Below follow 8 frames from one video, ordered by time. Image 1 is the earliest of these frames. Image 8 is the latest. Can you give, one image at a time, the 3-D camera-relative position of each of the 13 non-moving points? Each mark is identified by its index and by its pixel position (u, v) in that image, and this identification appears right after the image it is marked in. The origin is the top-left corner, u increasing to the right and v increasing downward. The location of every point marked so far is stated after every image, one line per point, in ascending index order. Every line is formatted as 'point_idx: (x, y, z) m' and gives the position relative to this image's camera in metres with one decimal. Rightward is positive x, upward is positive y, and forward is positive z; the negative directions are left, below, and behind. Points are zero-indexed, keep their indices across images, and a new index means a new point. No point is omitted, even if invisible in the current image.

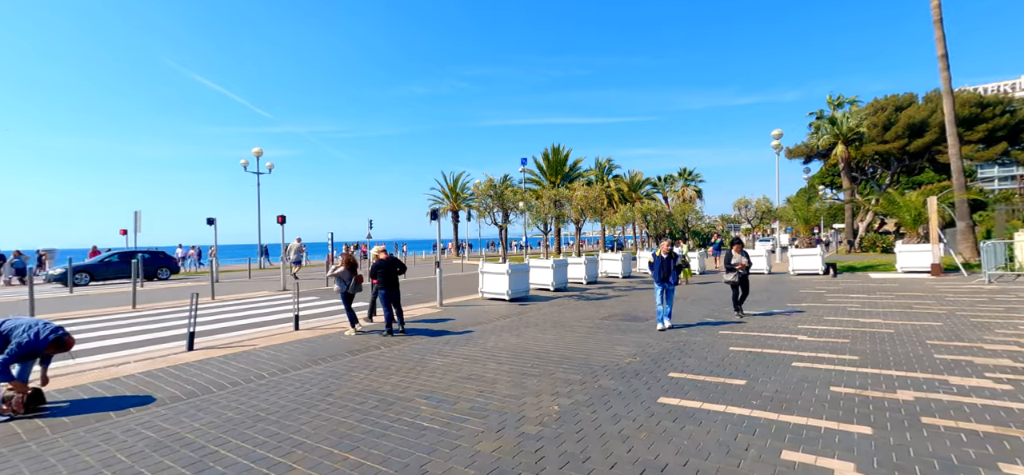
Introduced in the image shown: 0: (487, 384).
0: (-0.3, -1.8, +5.9) m
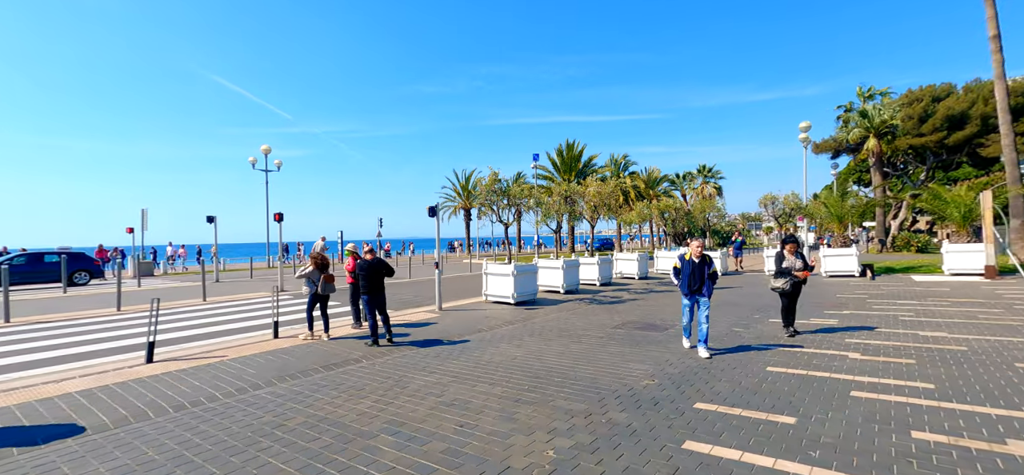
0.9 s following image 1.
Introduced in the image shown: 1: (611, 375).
0: (-0.4, -1.8, +4.9) m
1: (+1.3, -1.8, +6.1) m
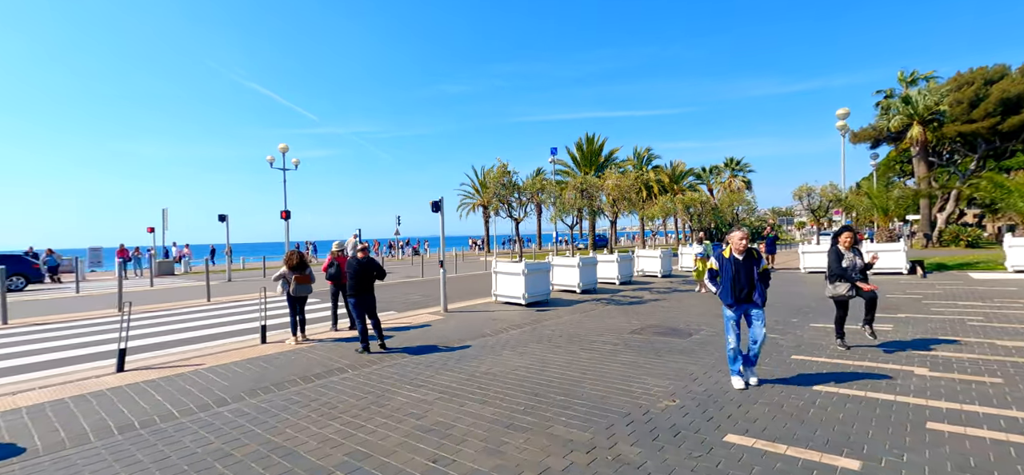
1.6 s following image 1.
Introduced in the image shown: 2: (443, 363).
0: (-0.5, -1.8, +4.0) m
1: (+1.2, -1.7, +5.2) m
2: (-1.0, -1.8, +6.8) m
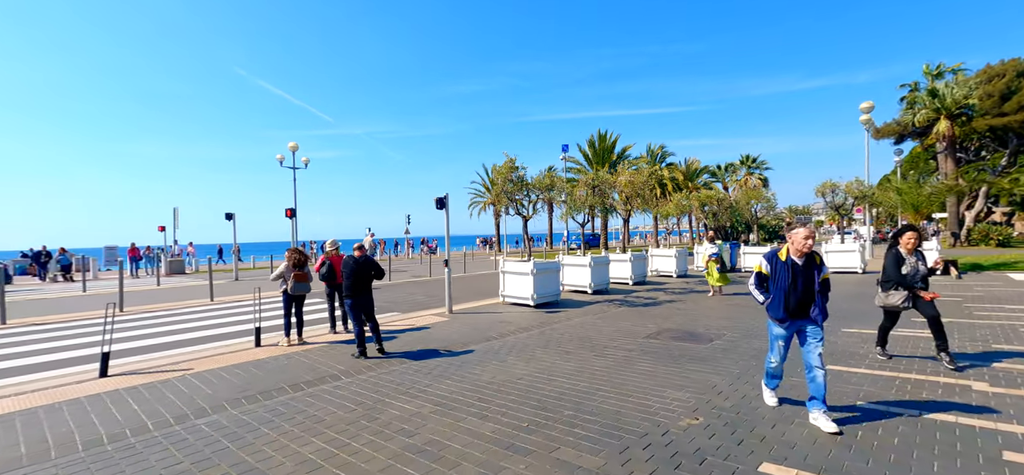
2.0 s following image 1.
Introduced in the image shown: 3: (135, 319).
0: (-0.5, -1.7, +3.6) m
1: (+1.2, -1.7, +4.6) m
2: (-0.9, -1.8, +6.3) m
3: (-7.7, -1.6, +9.6) m
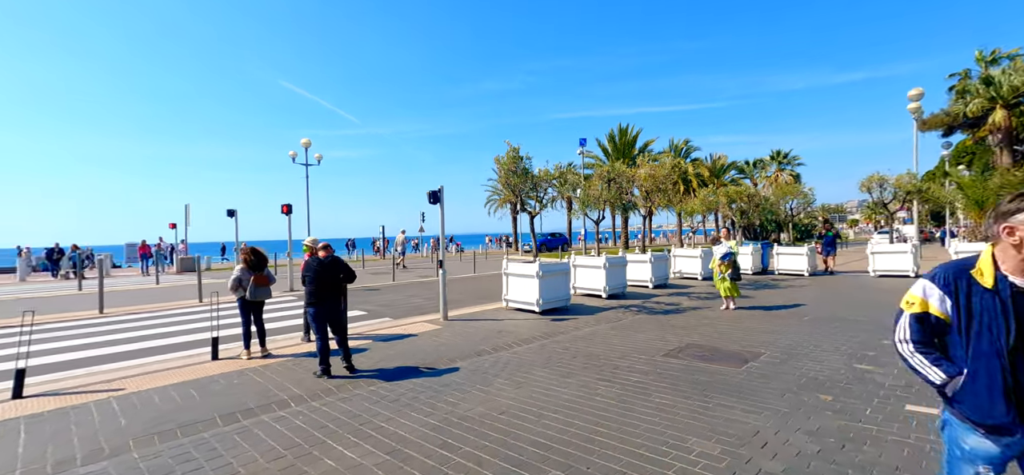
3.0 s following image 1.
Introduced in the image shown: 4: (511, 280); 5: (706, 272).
0: (-0.8, -1.7, +2.4) m
1: (+1.0, -1.6, +3.4) m
2: (-1.1, -1.7, +5.2) m
3: (-7.7, -1.6, +8.8) m
4: (0.0, -1.0, +10.8) m
5: (+7.0, -1.2, +17.0) m
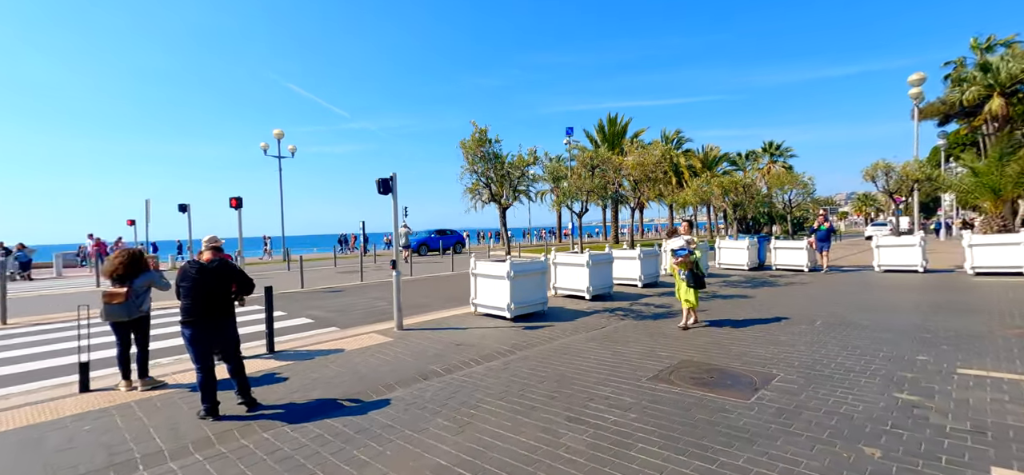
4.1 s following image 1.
0: (-1.3, -1.7, +1.1) m
1: (+0.5, -1.6, +2.1) m
2: (-1.6, -1.7, +3.9) m
3: (-8.3, -1.6, +7.3) m
4: (-0.6, -0.9, +9.4) m
5: (+6.3, -1.0, +15.7) m
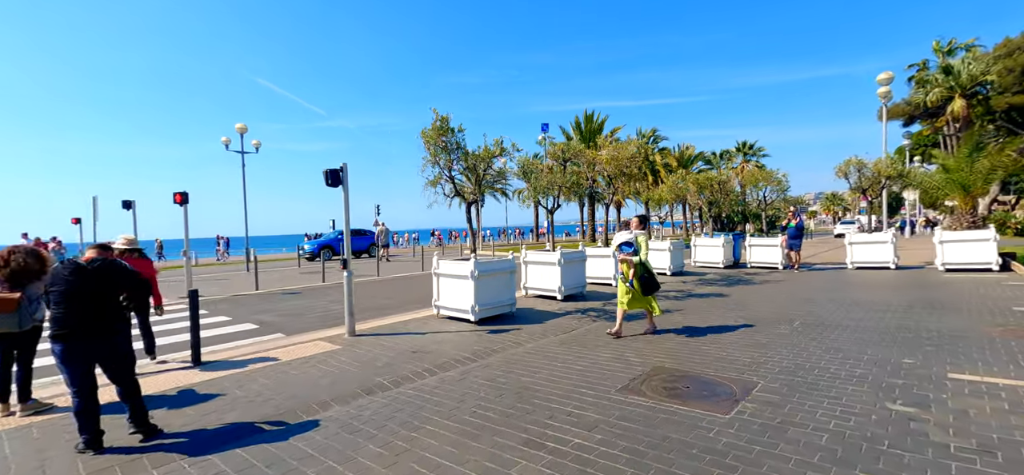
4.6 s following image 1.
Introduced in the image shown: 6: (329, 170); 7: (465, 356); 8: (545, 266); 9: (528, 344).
0: (-1.5, -1.7, +0.4) m
1: (+0.2, -1.6, +1.5) m
2: (-2.0, -1.7, +3.2) m
3: (-8.8, -1.5, +6.3) m
4: (-1.3, -0.8, +8.8) m
5: (+5.3, -1.0, +15.4) m
6: (-2.8, +1.0, +7.3) m
7: (-0.6, -1.6, +6.4) m
8: (+0.8, -0.6, +10.9) m
9: (+0.2, -1.6, +7.1) m
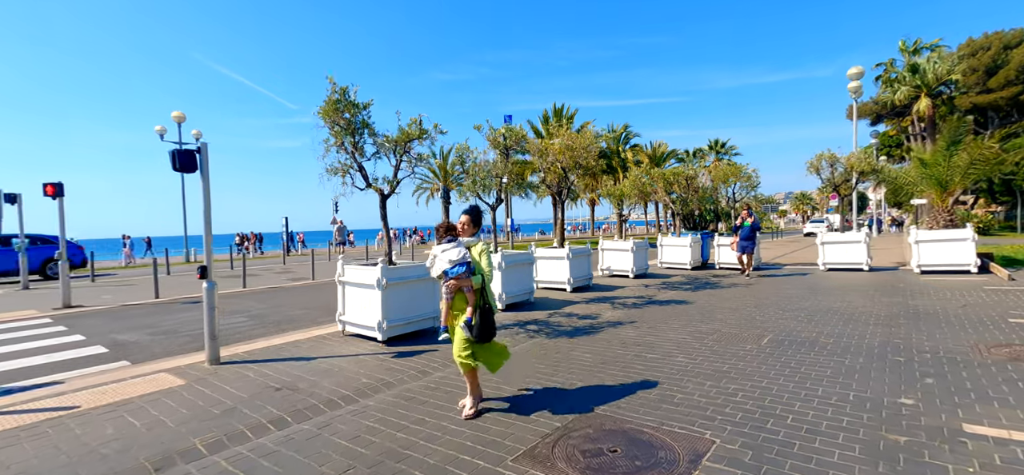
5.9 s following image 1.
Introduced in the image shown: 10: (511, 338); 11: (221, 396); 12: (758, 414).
0: (-2.4, -1.7, -1.2) m
1: (-0.7, -1.6, 0.0) m
2: (-3.0, -1.7, +1.6) m
3: (-9.9, -1.6, +4.4) m
4: (-2.5, -0.8, +7.2) m
5: (+3.8, -0.9, +14.1) m
6: (-3.9, +1.0, +5.7) m
7: (-1.7, -1.6, +4.9) m
8: (-0.6, -0.7, +9.4) m
9: (-0.9, -1.6, +5.6) m
10: (0.0, -1.5, +7.4) m
11: (-2.9, -1.6, +4.8) m
12: (+2.1, -1.5, +4.0) m
